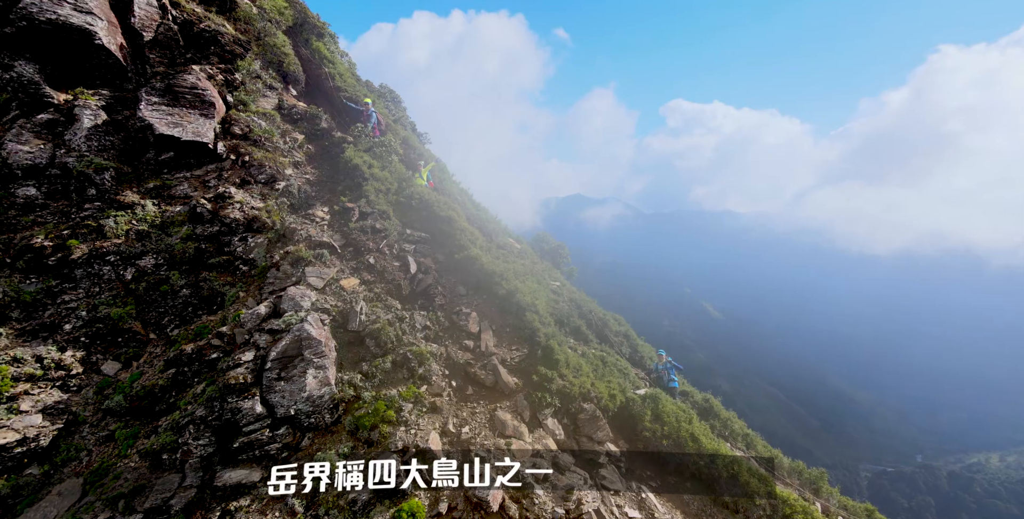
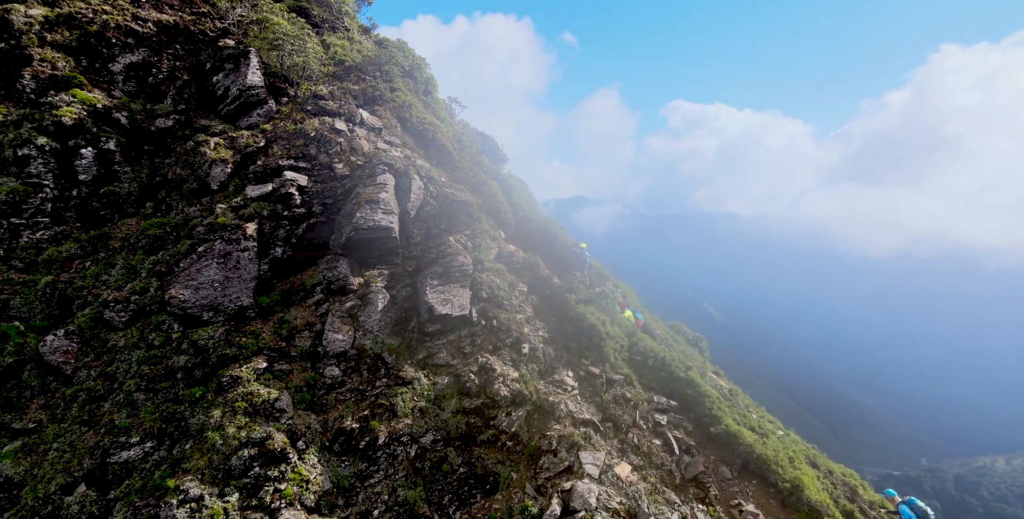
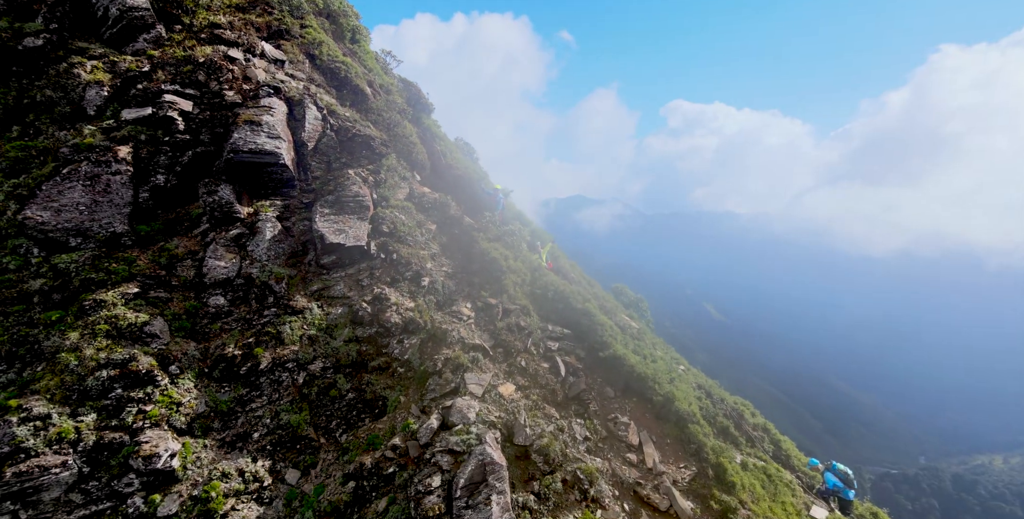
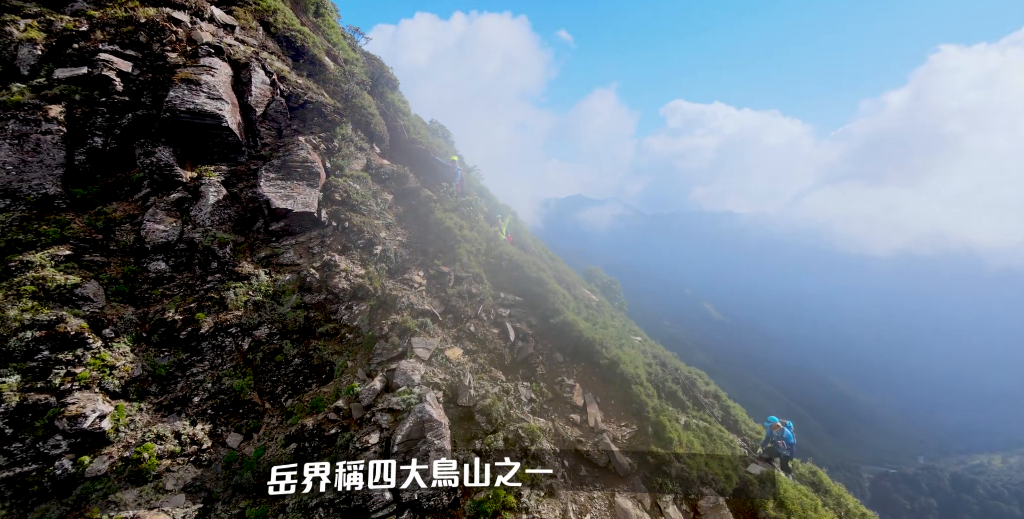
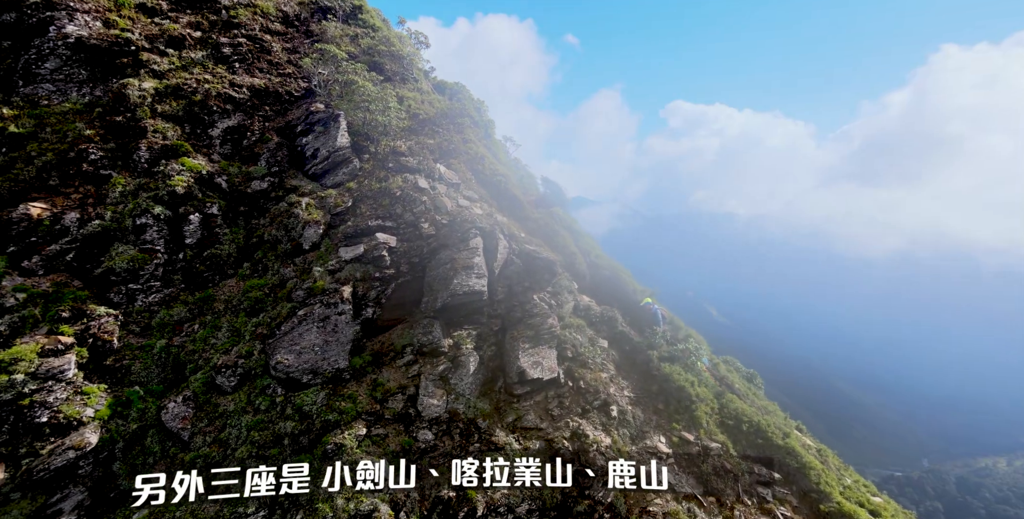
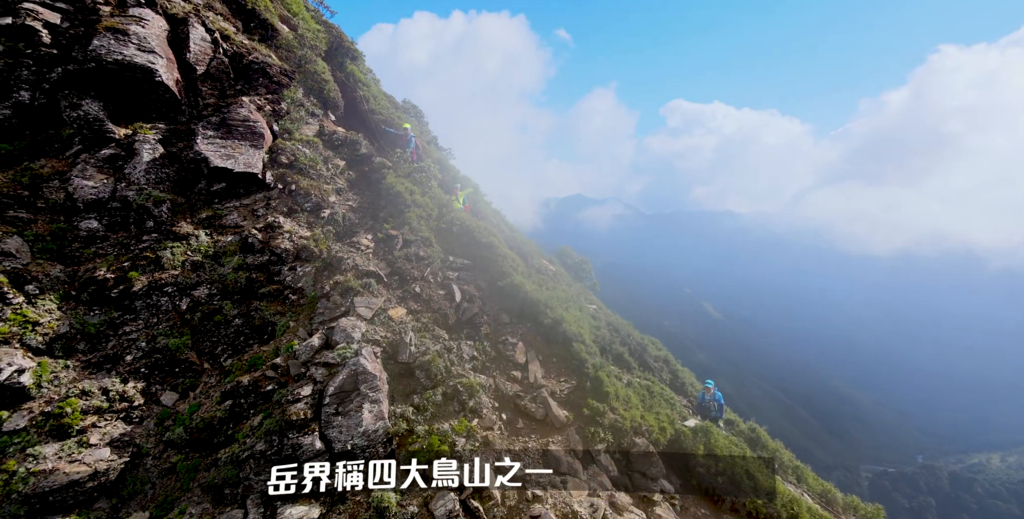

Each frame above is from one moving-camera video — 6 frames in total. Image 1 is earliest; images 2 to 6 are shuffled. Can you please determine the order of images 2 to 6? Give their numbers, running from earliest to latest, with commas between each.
6, 4, 3, 2, 5
